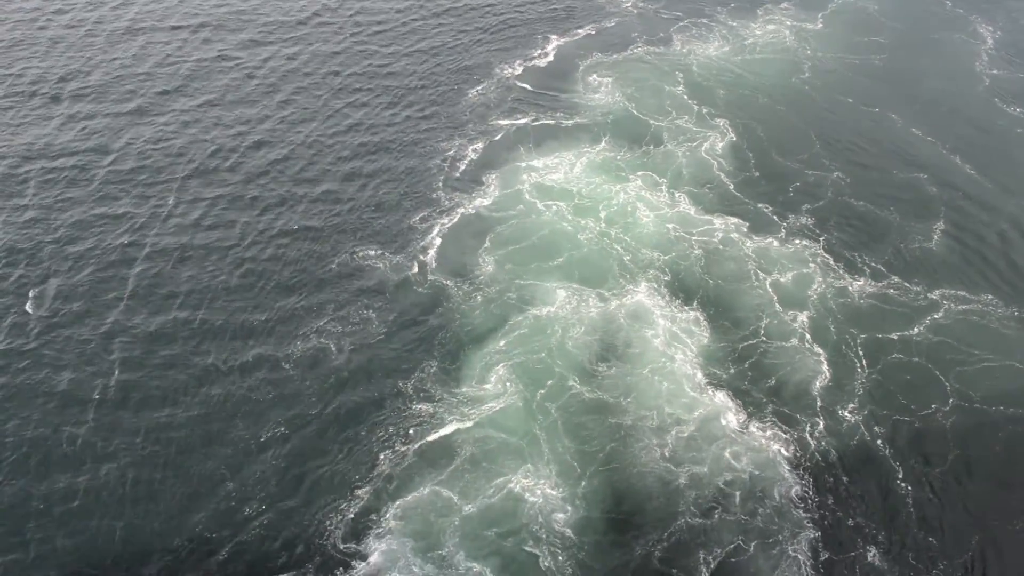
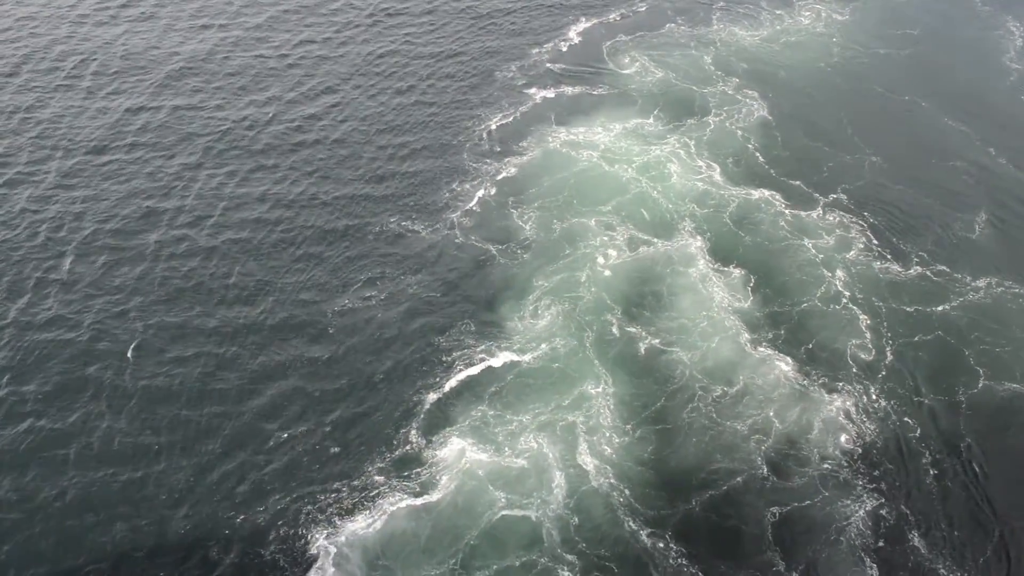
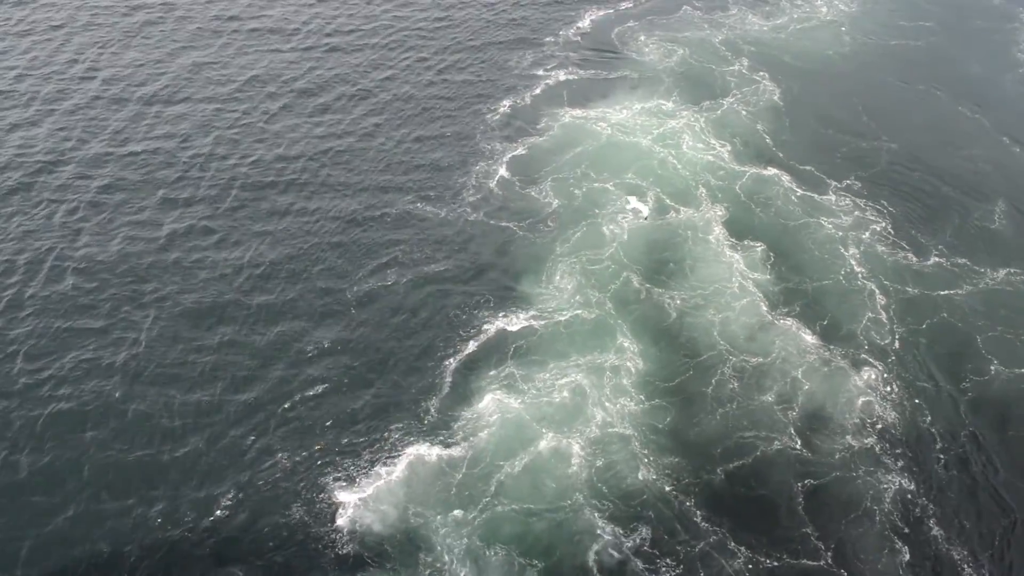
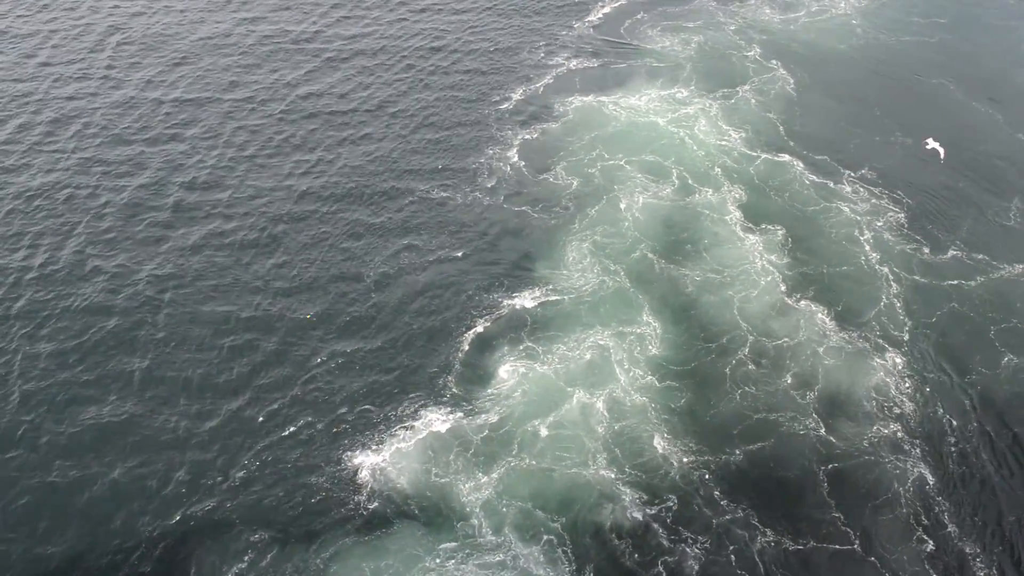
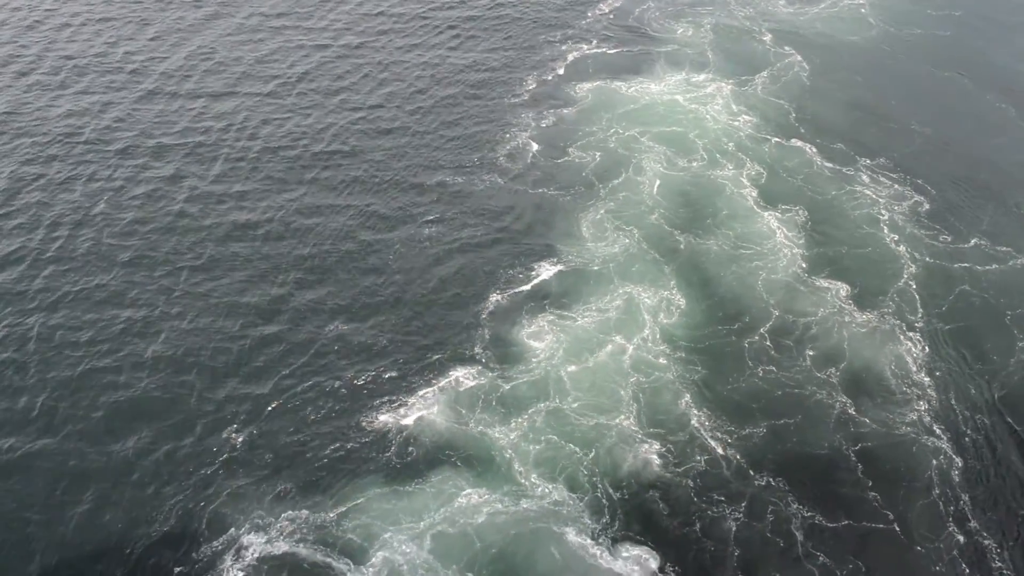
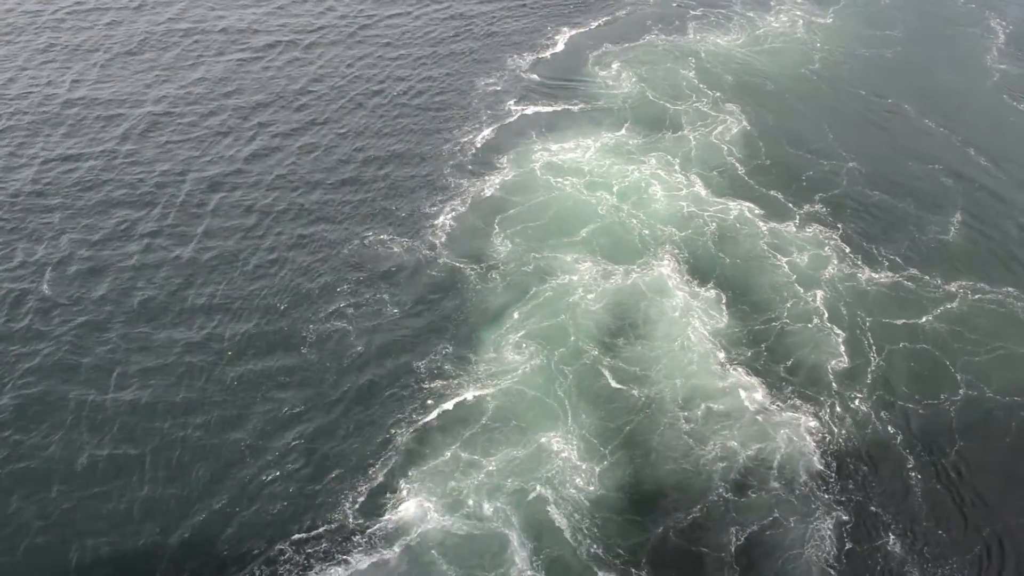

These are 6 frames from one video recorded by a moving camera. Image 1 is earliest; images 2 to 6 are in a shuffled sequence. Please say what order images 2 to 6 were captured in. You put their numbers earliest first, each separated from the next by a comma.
6, 2, 3, 4, 5
